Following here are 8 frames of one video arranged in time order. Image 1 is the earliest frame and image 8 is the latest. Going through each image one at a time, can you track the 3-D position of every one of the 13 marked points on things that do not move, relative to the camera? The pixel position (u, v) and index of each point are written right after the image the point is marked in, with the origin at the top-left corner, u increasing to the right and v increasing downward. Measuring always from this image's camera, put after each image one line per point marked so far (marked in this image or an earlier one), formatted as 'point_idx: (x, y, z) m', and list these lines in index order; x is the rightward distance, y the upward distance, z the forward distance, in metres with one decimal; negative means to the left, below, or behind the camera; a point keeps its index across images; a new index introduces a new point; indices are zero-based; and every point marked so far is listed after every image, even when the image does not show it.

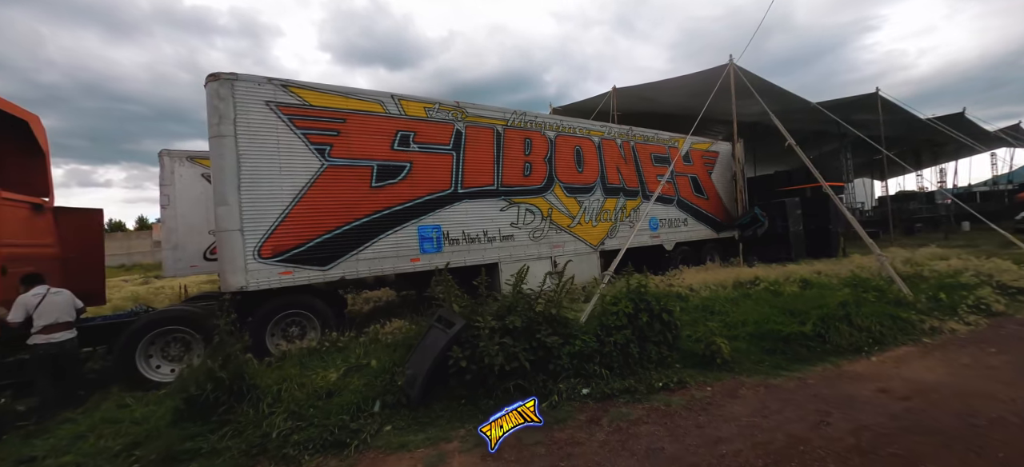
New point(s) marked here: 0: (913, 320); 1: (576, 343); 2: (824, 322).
0: (+5.1, -1.1, +5.1) m
1: (+0.6, -1.1, +4.0) m
2: (+3.8, -1.1, +4.9) m
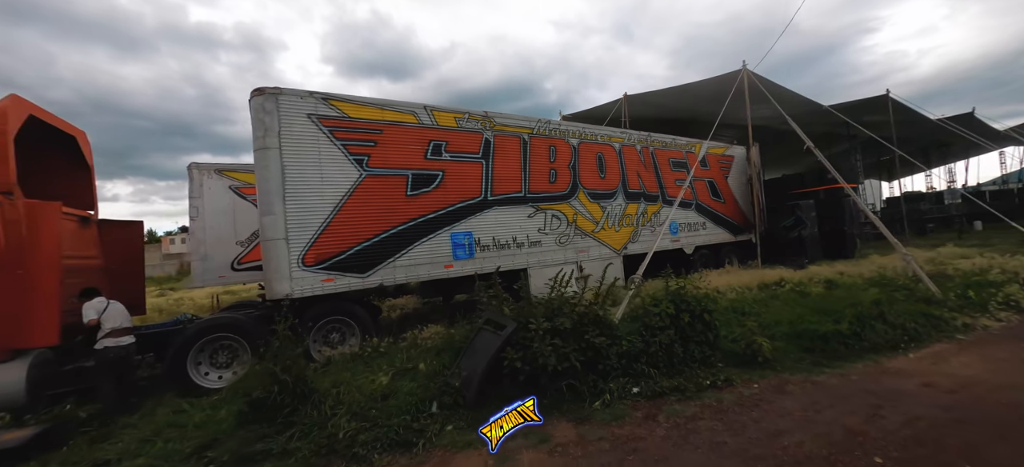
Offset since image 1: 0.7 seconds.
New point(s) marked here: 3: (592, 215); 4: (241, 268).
0: (+5.6, -1.1, +5.2) m
1: (+1.1, -1.1, +4.1) m
2: (+4.3, -1.1, +5.0) m
3: (+1.6, +0.4, +8.0) m
4: (-6.4, -0.8, +9.5) m
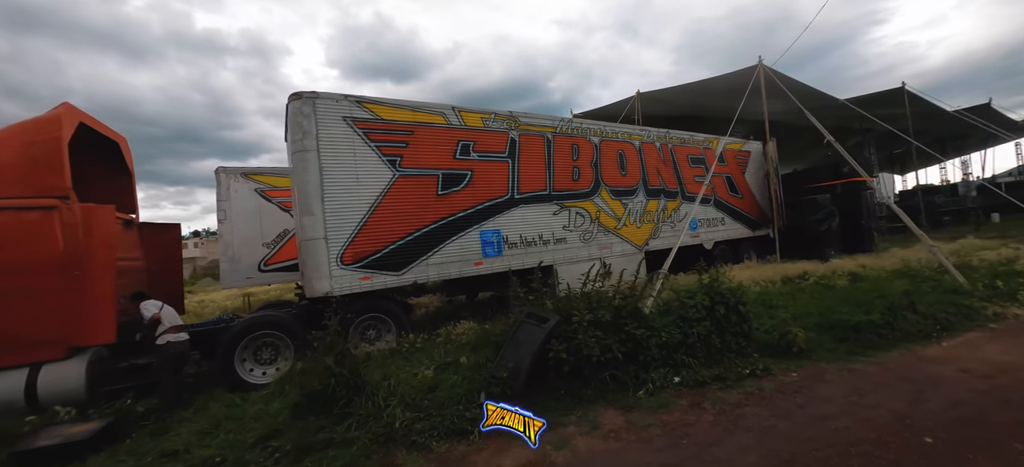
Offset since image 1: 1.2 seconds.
0: (+6.1, -0.9, +5.3) m
1: (+1.6, -1.0, +4.2) m
2: (+4.7, -1.0, +5.0) m
3: (+2.1, +0.4, +8.1) m
4: (-5.9, -0.9, +9.7) m
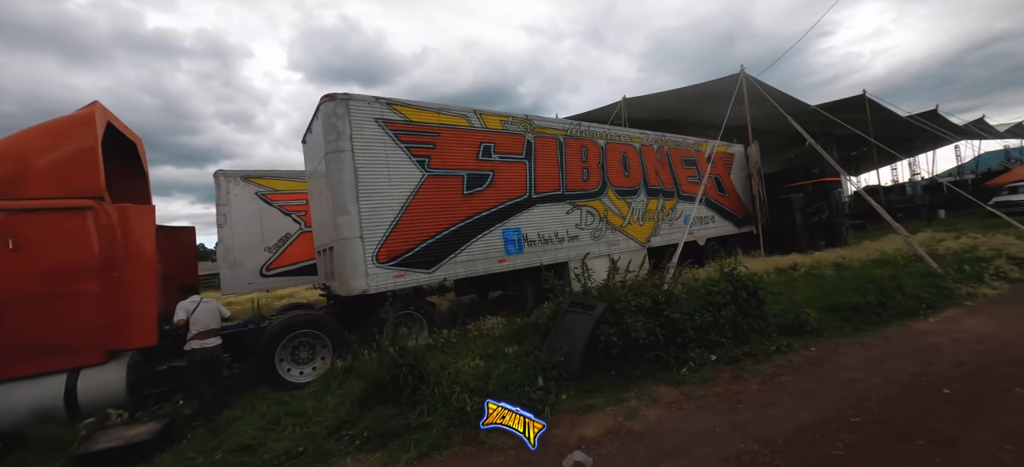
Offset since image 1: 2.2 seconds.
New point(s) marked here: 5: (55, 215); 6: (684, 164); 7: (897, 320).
0: (+6.5, -0.8, +6.0) m
1: (+2.1, -1.0, +4.6) m
2: (+5.2, -0.8, +5.7) m
3: (+2.3, +0.5, +8.6) m
4: (-5.7, -1.0, +9.6) m
5: (-4.8, +0.2, +4.3) m
6: (+4.3, +1.7, +10.1) m
7: (+4.9, -1.1, +5.2) m
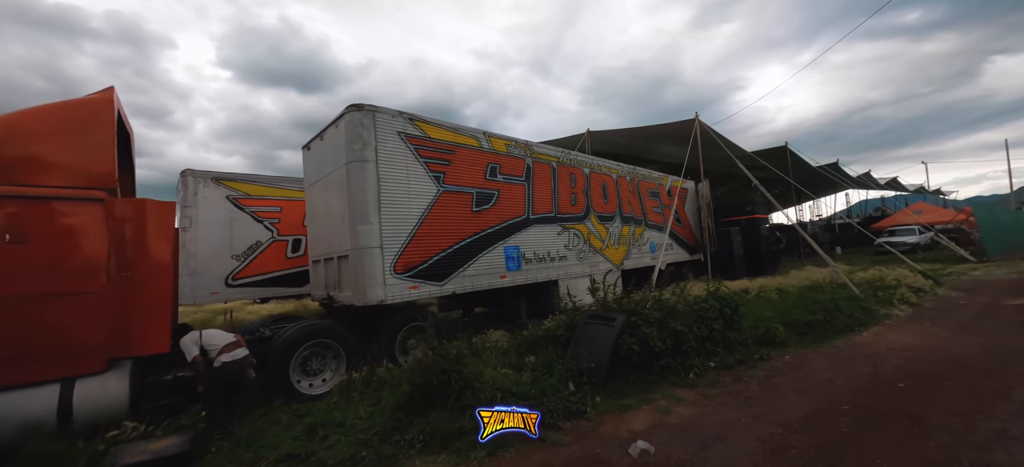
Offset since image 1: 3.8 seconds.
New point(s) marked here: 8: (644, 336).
0: (+6.5, -1.4, +7.3) m
1: (+2.4, -1.2, +5.2) m
2: (+5.3, -1.3, +6.8) m
3: (+2.0, 0.0, +9.3) m
4: (-6.1, -1.1, +9.0) m
5: (-4.3, +0.2, +4.0) m
6: (+3.8, +1.1, +11.2) m
7: (+5.1, -1.6, +6.2) m
8: (+1.6, -1.2, +4.8) m
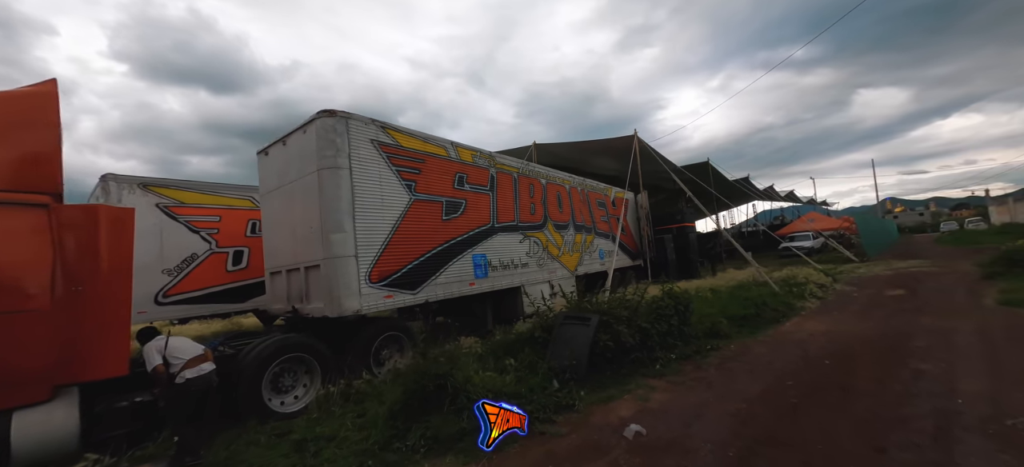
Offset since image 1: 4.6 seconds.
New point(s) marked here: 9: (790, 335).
0: (+5.8, -1.5, +8.5) m
1: (+2.1, -1.3, +5.8) m
2: (+4.7, -1.4, +7.8) m
3: (+1.0, -0.2, +9.7) m
4: (-6.9, -1.4, +8.1) m
5: (-4.4, +0.1, +3.5) m
6: (+2.5, +0.8, +11.9) m
7: (+4.6, -1.6, +7.2) m
8: (+1.3, -1.3, +5.2) m
9: (+4.4, -1.6, +6.4) m
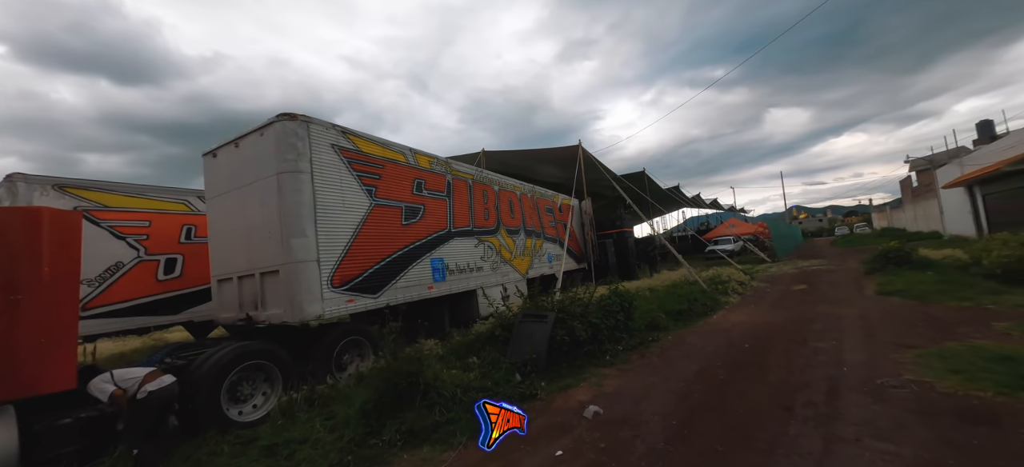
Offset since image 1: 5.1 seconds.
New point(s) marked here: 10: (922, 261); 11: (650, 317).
0: (+4.8, -1.5, +9.5) m
1: (+1.5, -1.4, +6.4) m
2: (+3.8, -1.5, +8.7) m
3: (-0.1, -0.3, +10.1) m
4: (-7.7, -1.5, +7.4) m
5: (-4.6, +0.1, +3.2) m
6: (+1.1, +0.7, +12.5) m
7: (+3.8, -1.7, +8.1) m
8: (+0.8, -1.3, +5.7) m
9: (+3.7, -1.7, +7.3) m
10: (+11.2, -0.7, +11.1) m
11: (+2.5, -1.6, +7.5) m
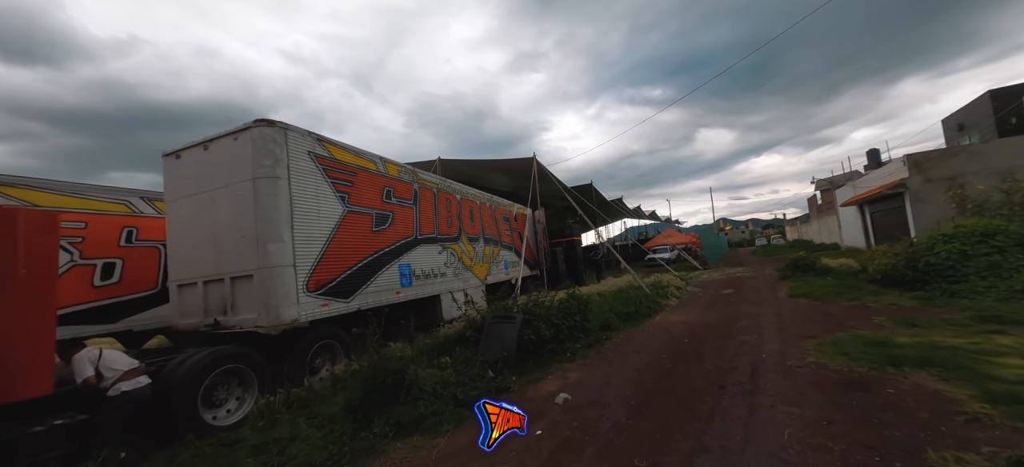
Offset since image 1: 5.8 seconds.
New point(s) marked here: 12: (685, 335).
0: (+3.8, -1.8, +10.6) m
1: (+0.9, -1.5, +7.0) m
2: (+2.9, -1.7, +9.6) m
3: (-1.1, -0.5, +10.5) m
4: (-8.3, -1.5, +6.8) m
5: (-4.7, +0.1, +3.1) m
6: (-0.3, +0.5, +13.1) m
7: (+3.0, -1.9, +9.0) m
8: (+0.4, -1.5, +6.2) m
9: (+3.0, -1.9, +8.1) m
10: (+10.0, -1.1, +12.9) m
11: (+1.8, -1.7, +8.3) m
12: (+3.1, -1.8, +7.1) m
